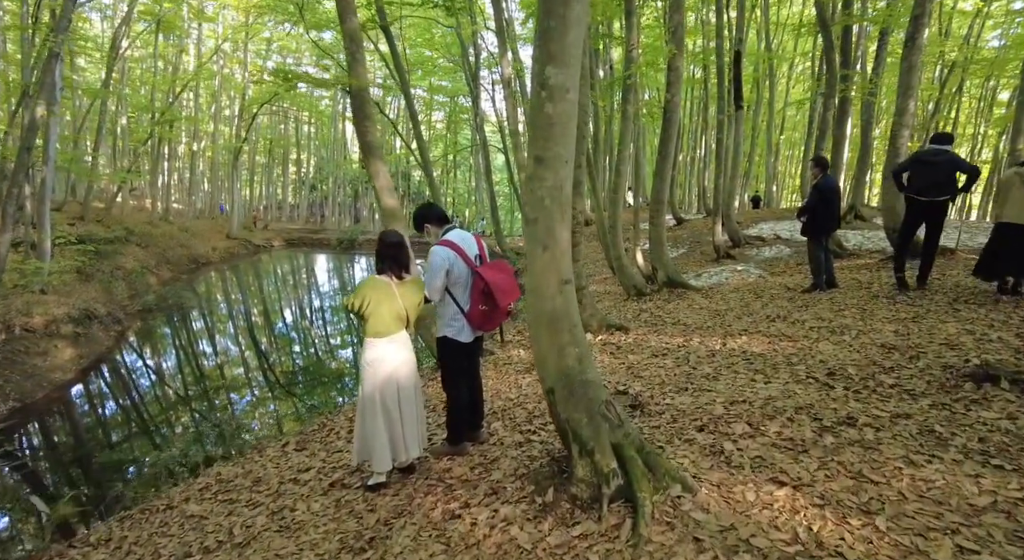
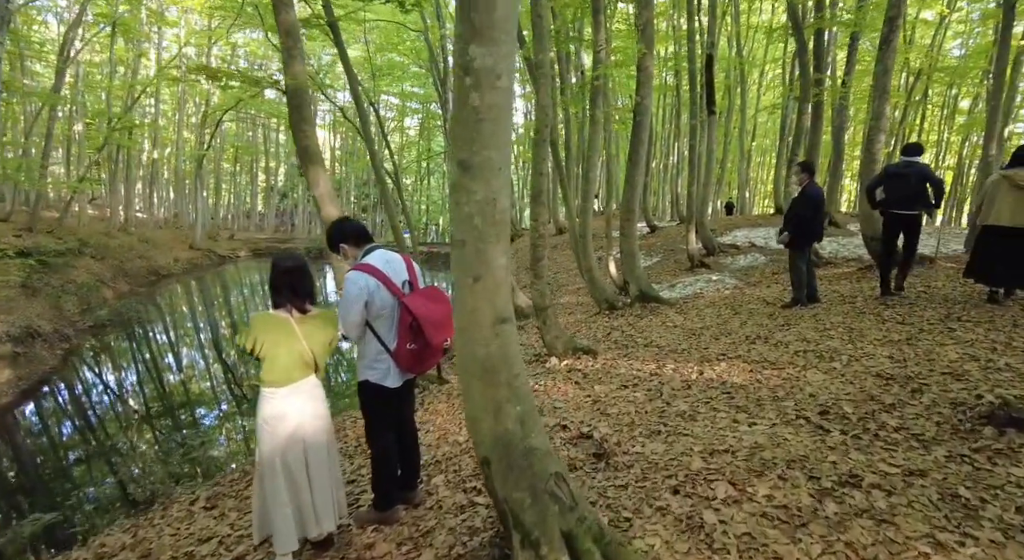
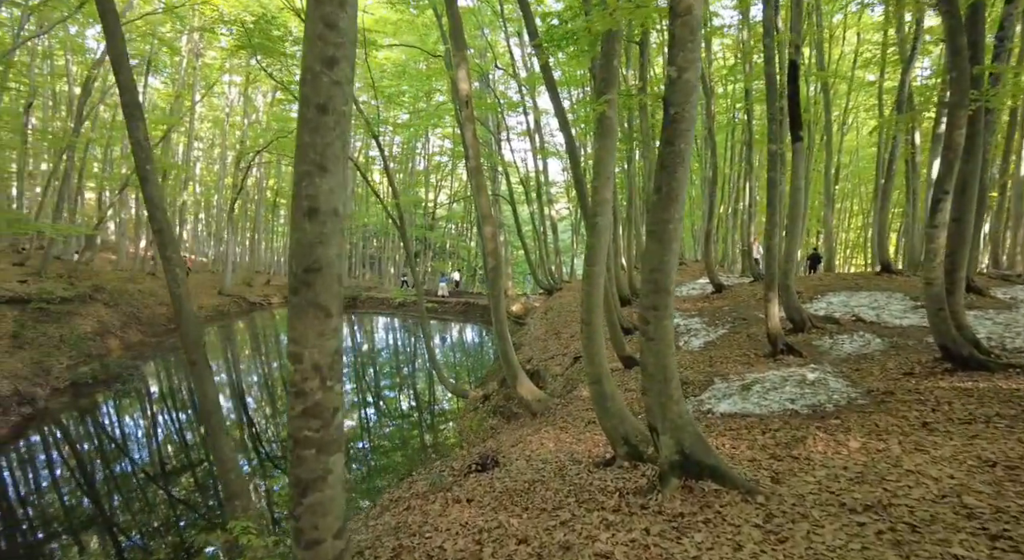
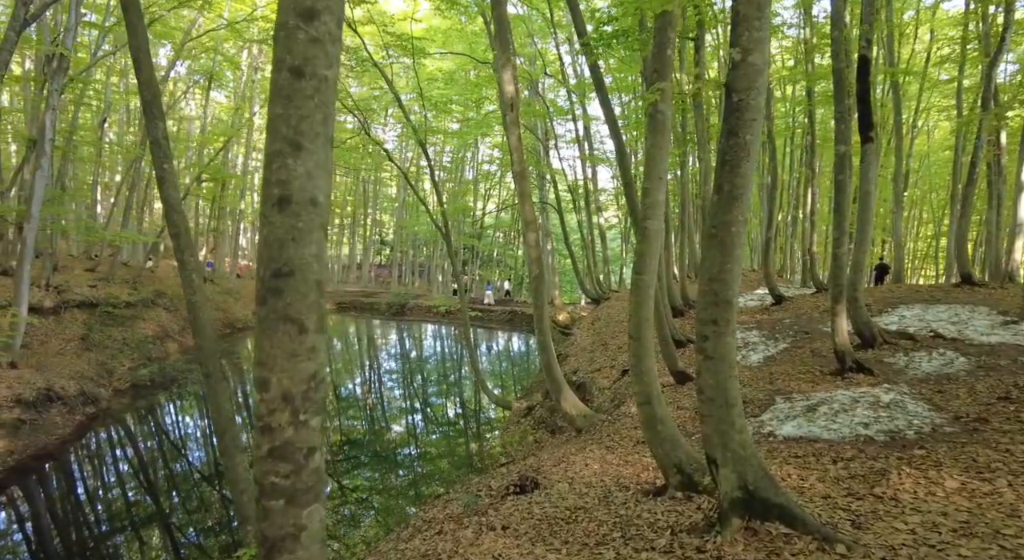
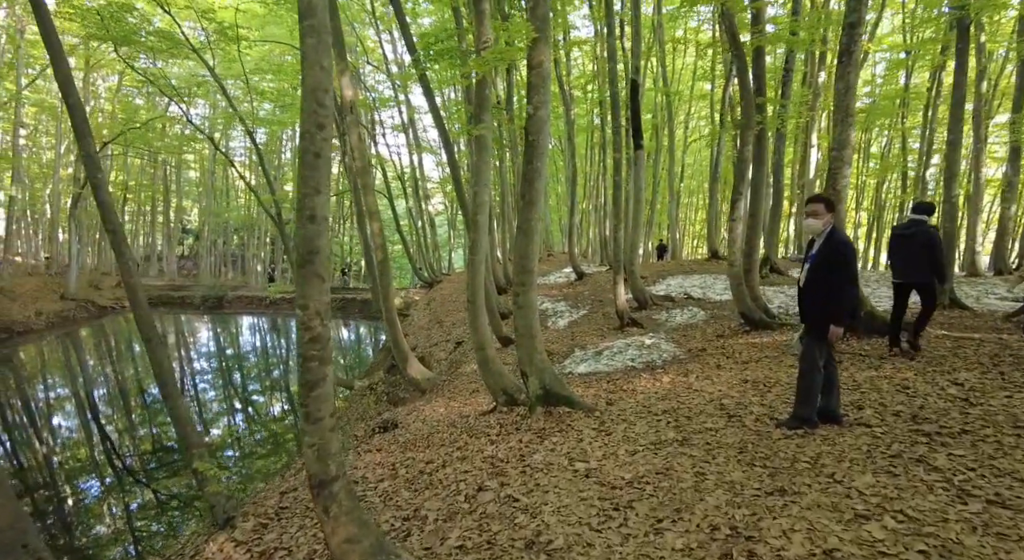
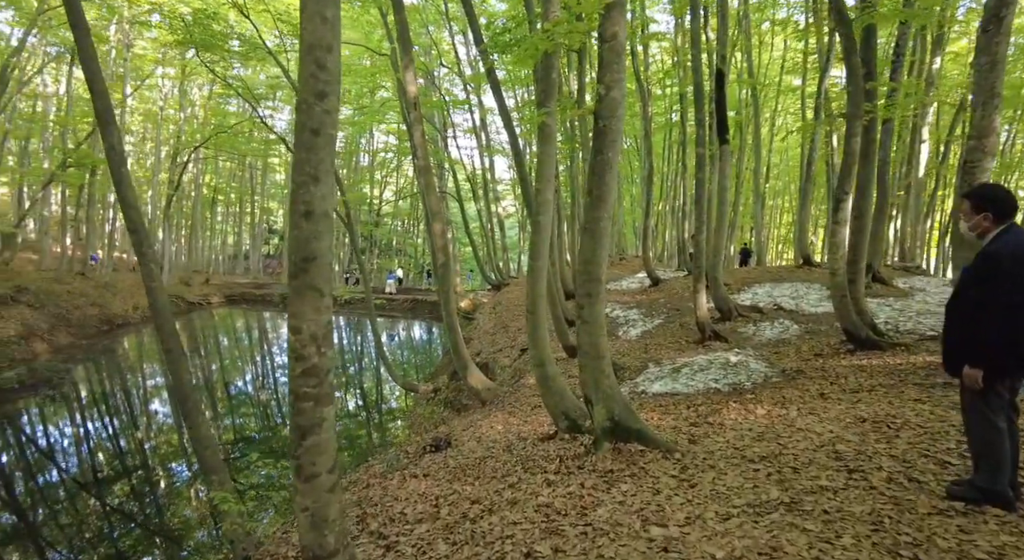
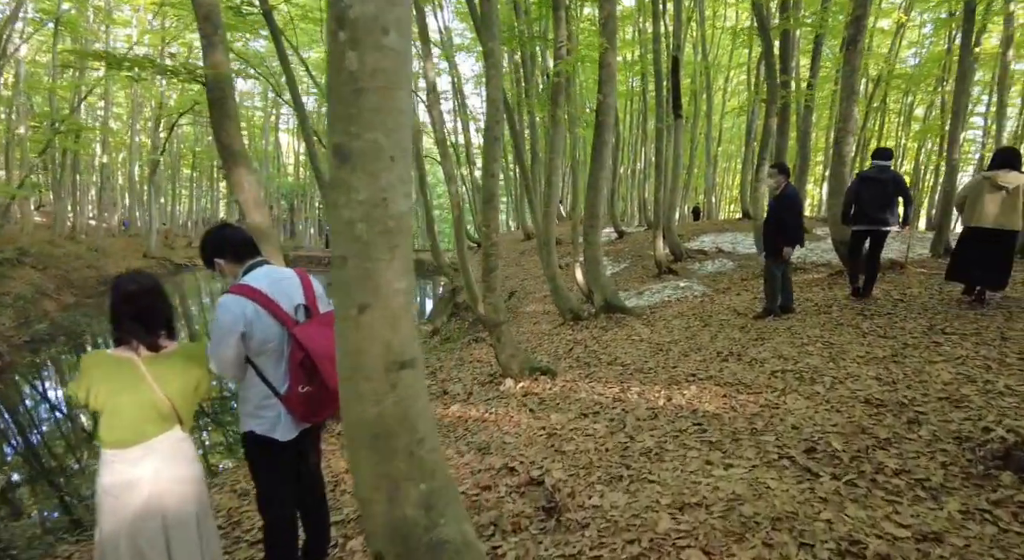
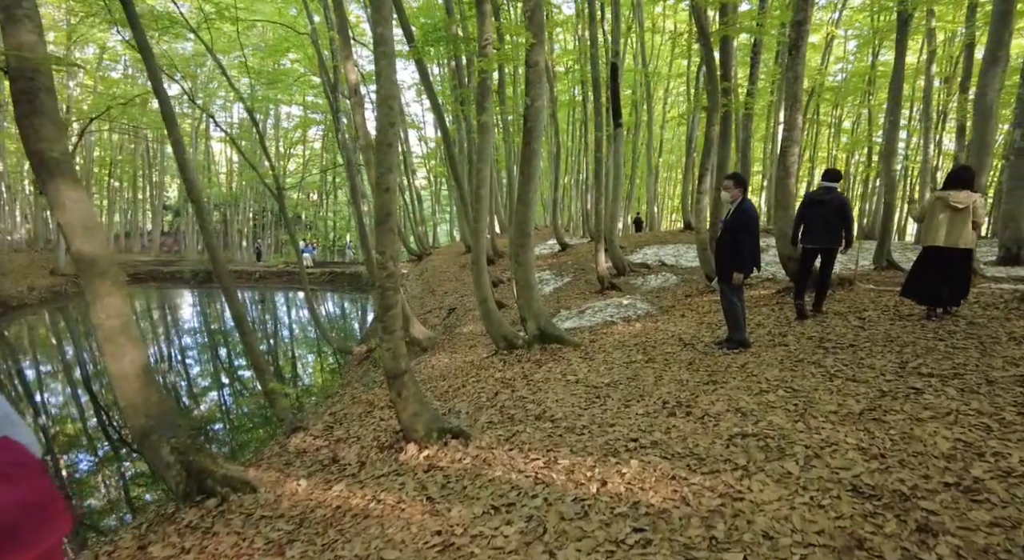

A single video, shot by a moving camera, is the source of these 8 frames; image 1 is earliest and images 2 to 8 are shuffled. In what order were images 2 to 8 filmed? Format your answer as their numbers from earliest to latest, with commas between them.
2, 7, 8, 5, 6, 3, 4
